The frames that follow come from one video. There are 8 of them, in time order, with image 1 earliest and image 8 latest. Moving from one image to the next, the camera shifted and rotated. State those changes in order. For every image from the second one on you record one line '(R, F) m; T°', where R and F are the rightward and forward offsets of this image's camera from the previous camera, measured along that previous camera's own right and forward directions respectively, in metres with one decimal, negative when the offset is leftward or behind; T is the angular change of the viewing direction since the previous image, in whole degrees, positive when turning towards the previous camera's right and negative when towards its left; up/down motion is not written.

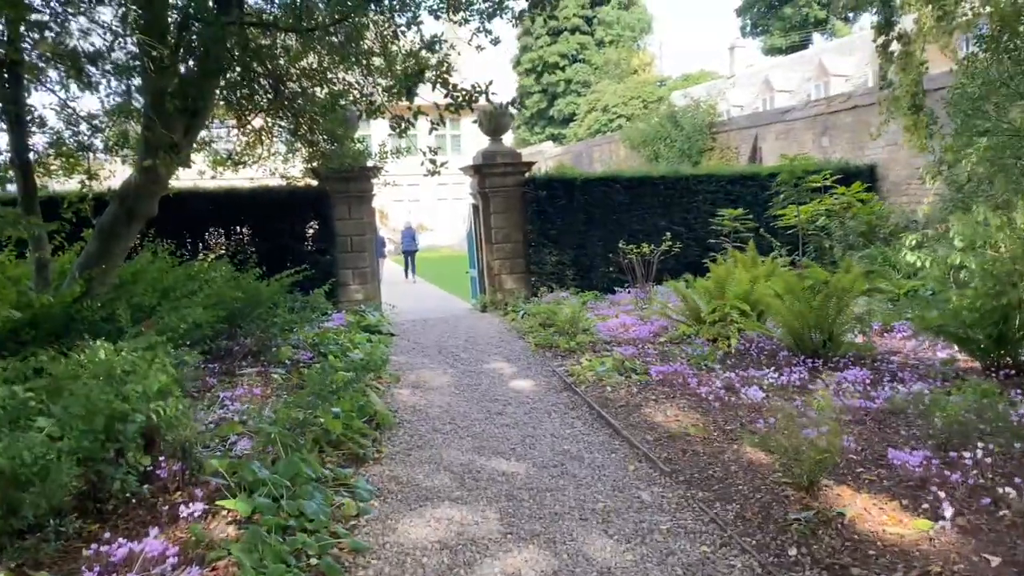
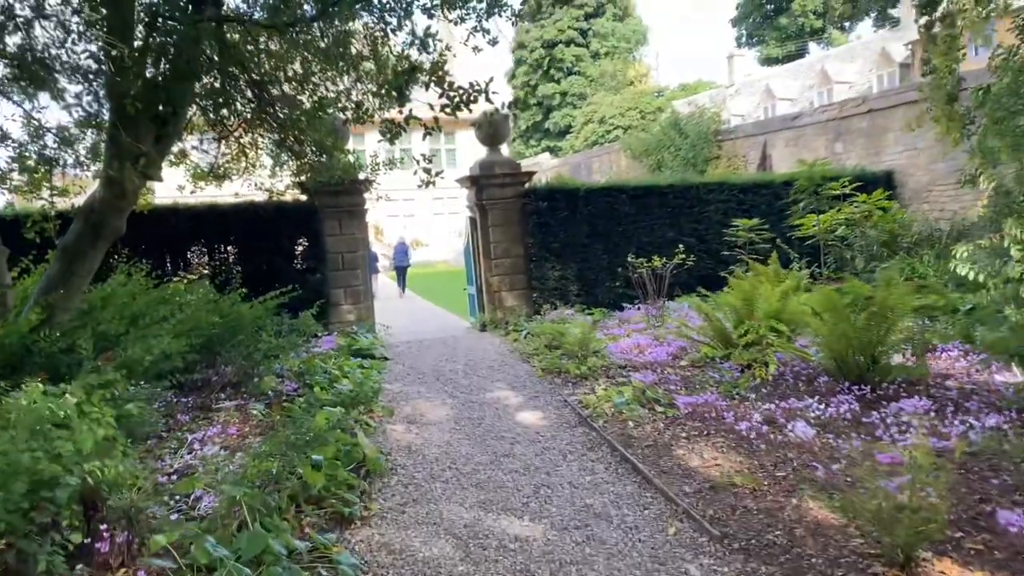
(-0.1, +0.6) m; 0°
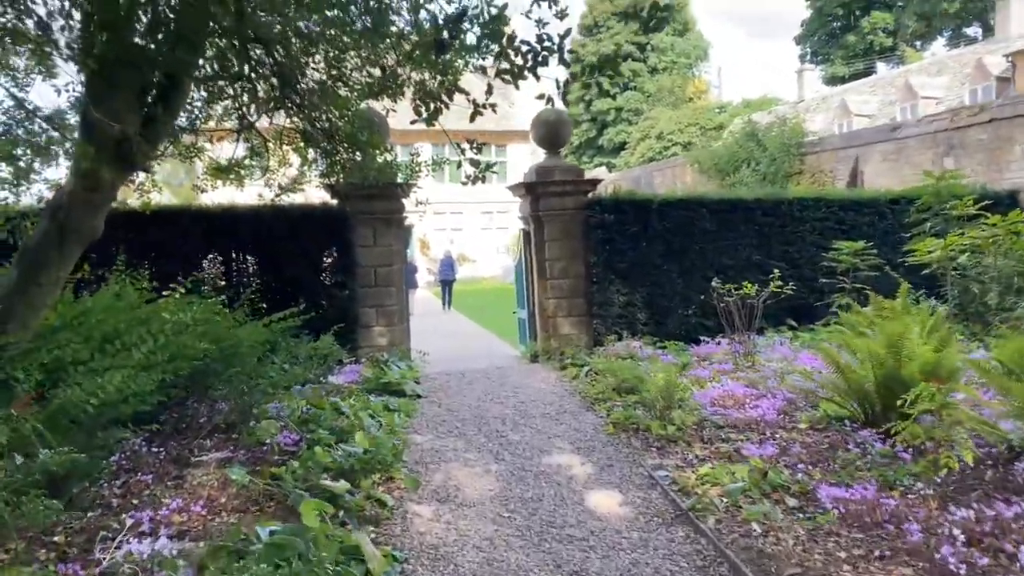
(-0.1, +1.3) m; -3°
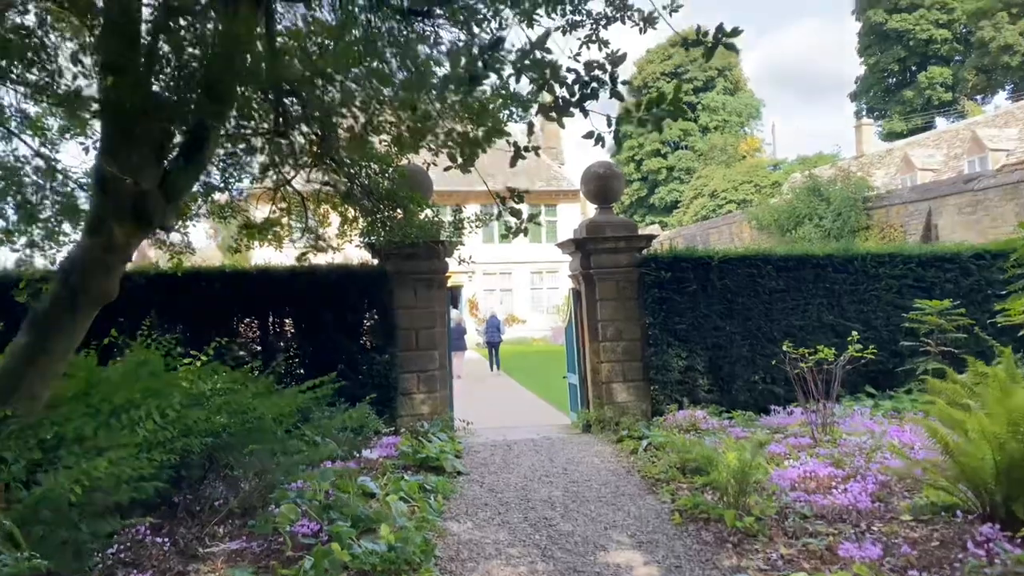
(0.0, +0.5) m; -3°
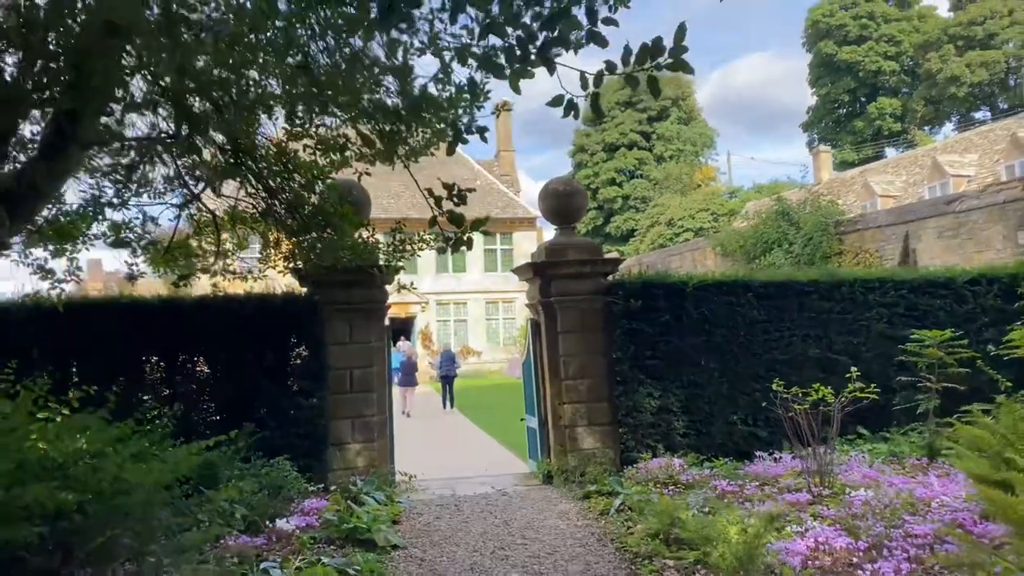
(+0.1, +0.9) m; +3°
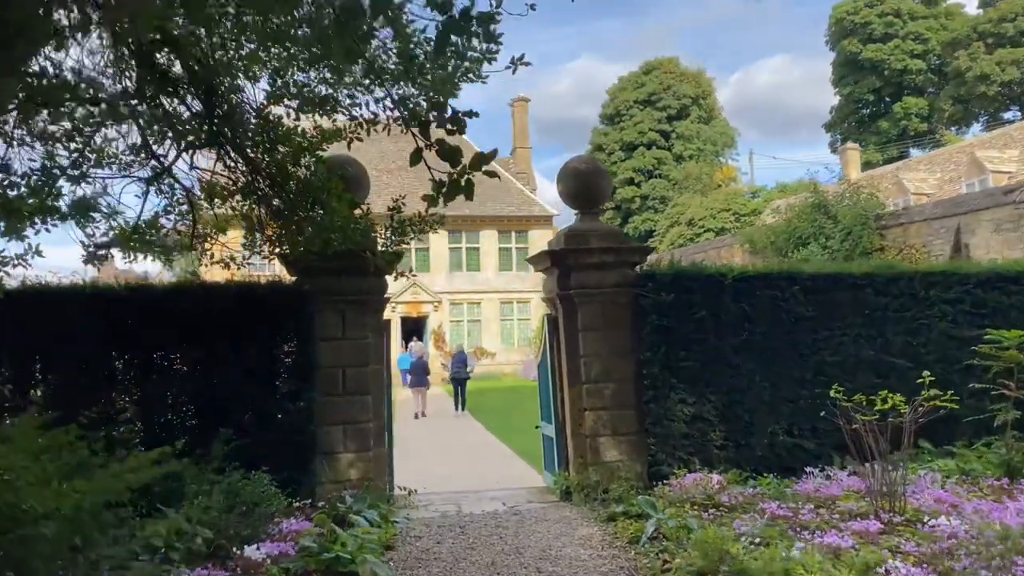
(0.0, +0.8) m; -1°
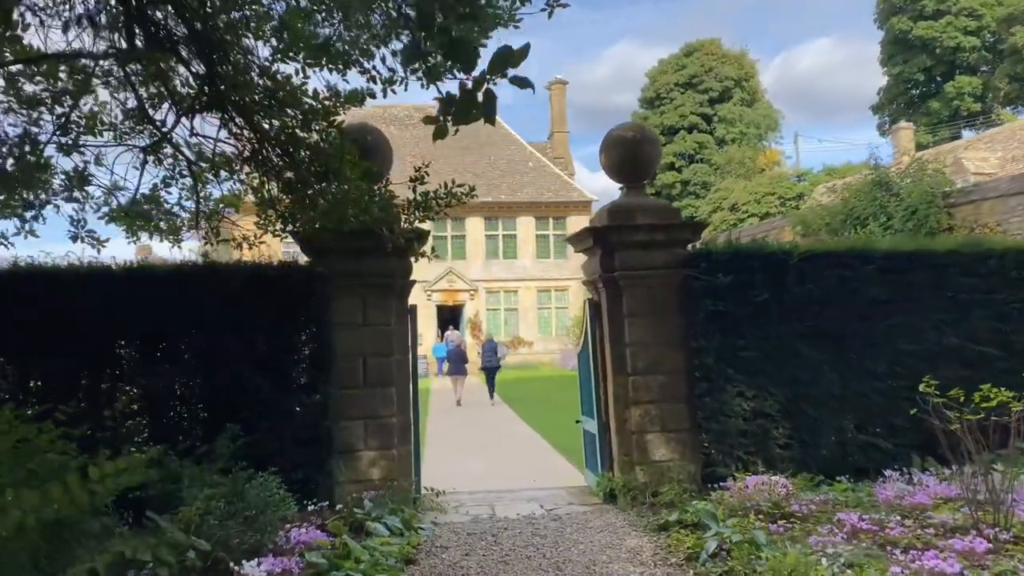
(0.0, +0.6) m; -3°
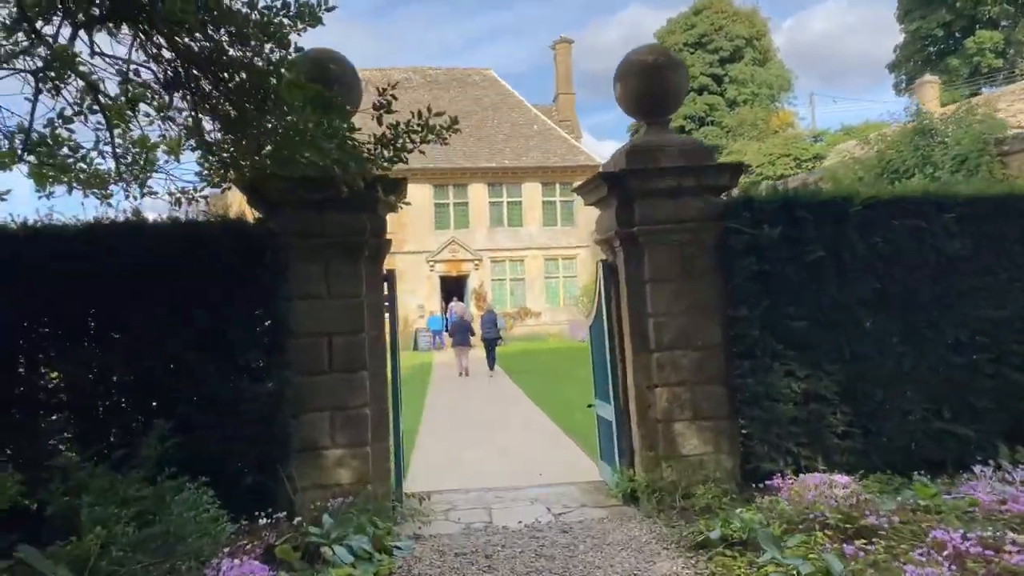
(+0.1, +0.9) m; -1°
